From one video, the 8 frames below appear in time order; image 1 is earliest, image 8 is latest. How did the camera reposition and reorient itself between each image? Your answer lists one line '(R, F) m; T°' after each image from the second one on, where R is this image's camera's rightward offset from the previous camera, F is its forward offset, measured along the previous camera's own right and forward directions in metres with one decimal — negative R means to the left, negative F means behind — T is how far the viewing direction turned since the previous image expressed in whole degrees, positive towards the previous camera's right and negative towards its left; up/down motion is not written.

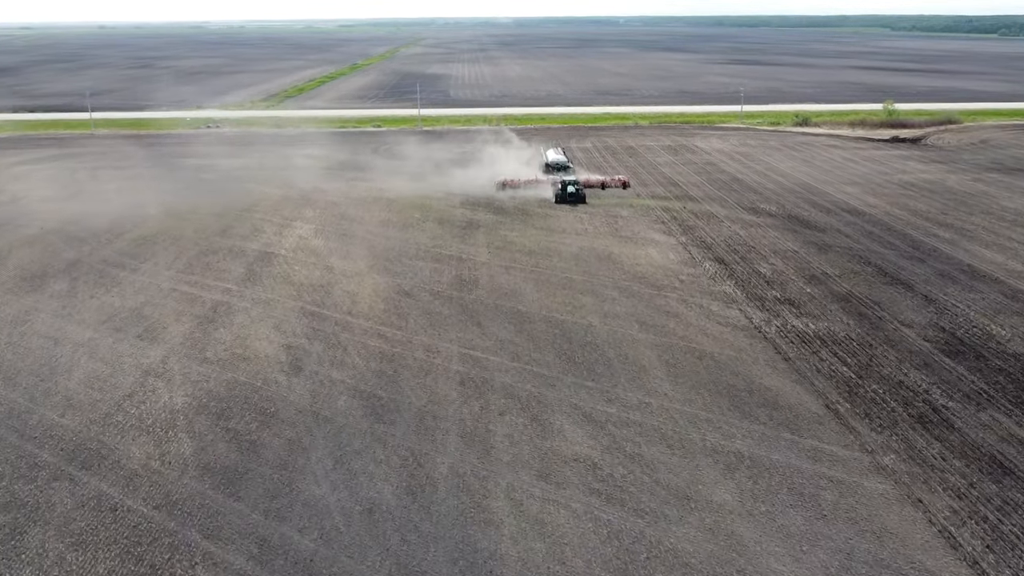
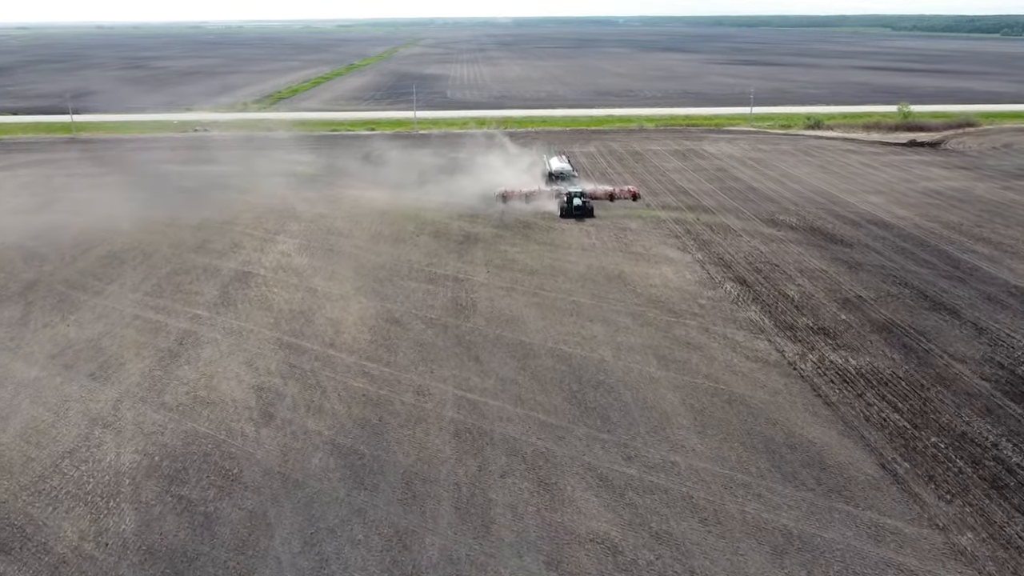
(-0.1, +2.6) m; 0°
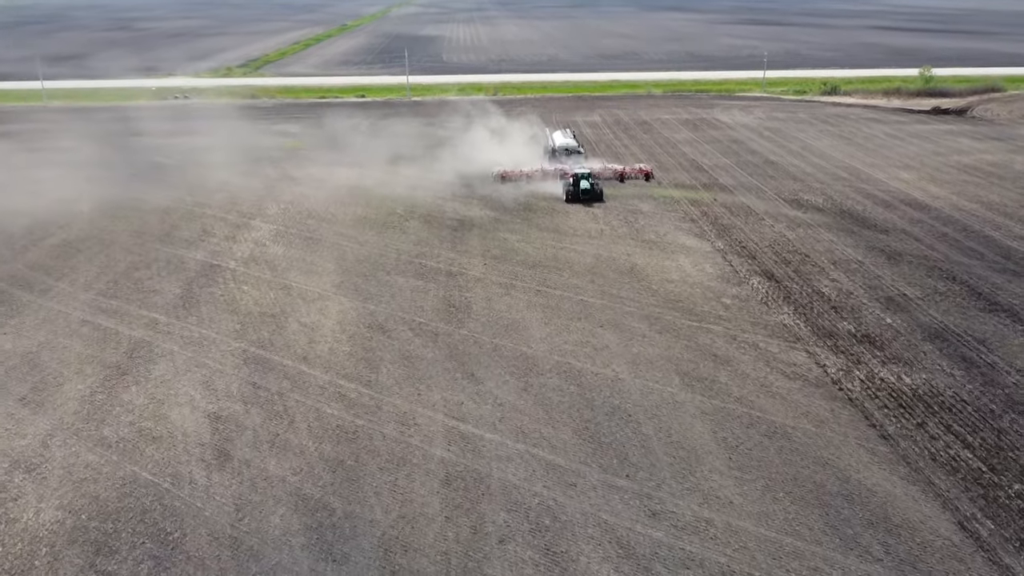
(0.0, +2.8) m; 0°
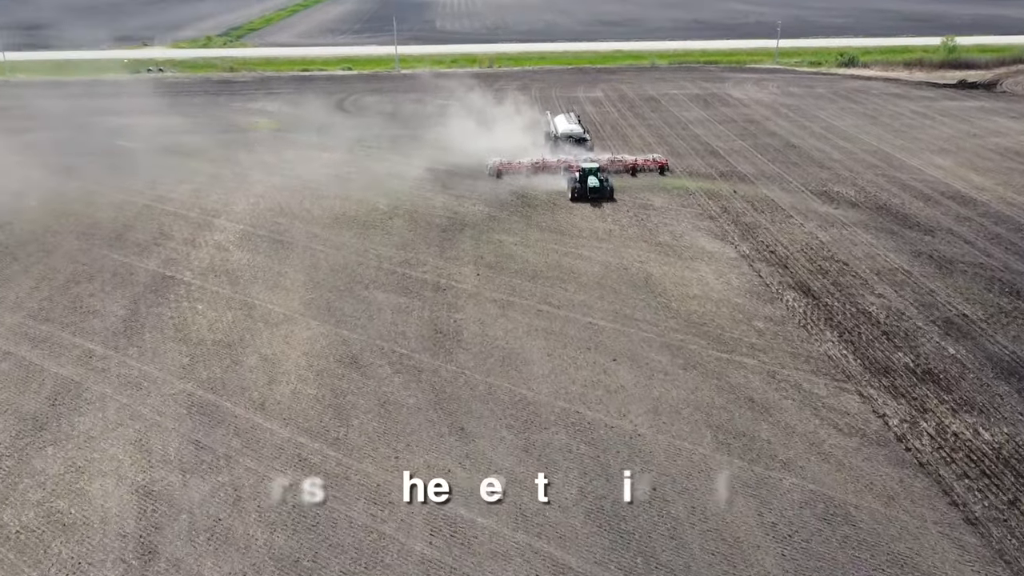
(0.0, +3.1) m; 0°
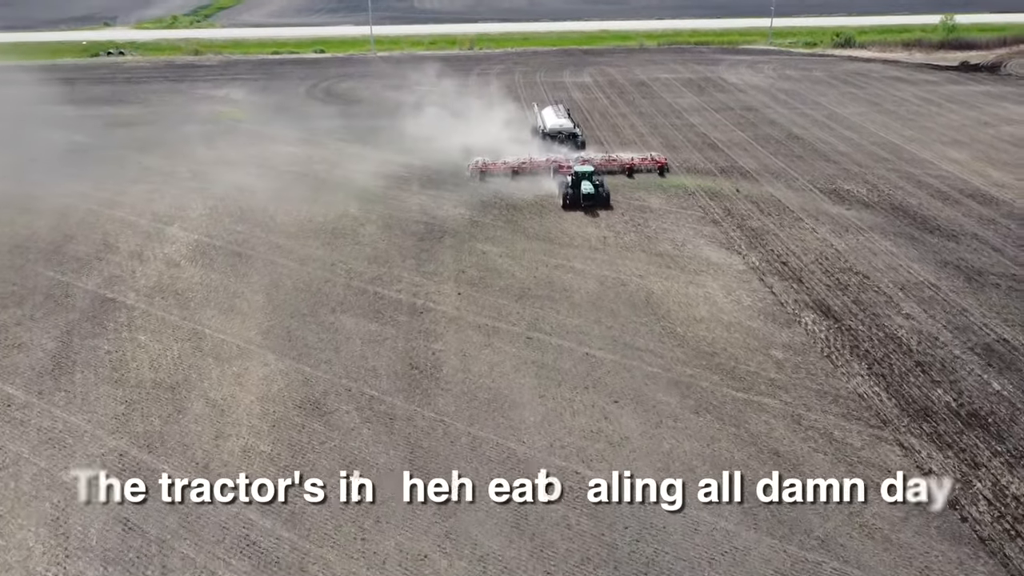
(0.0, +2.3) m; +1°
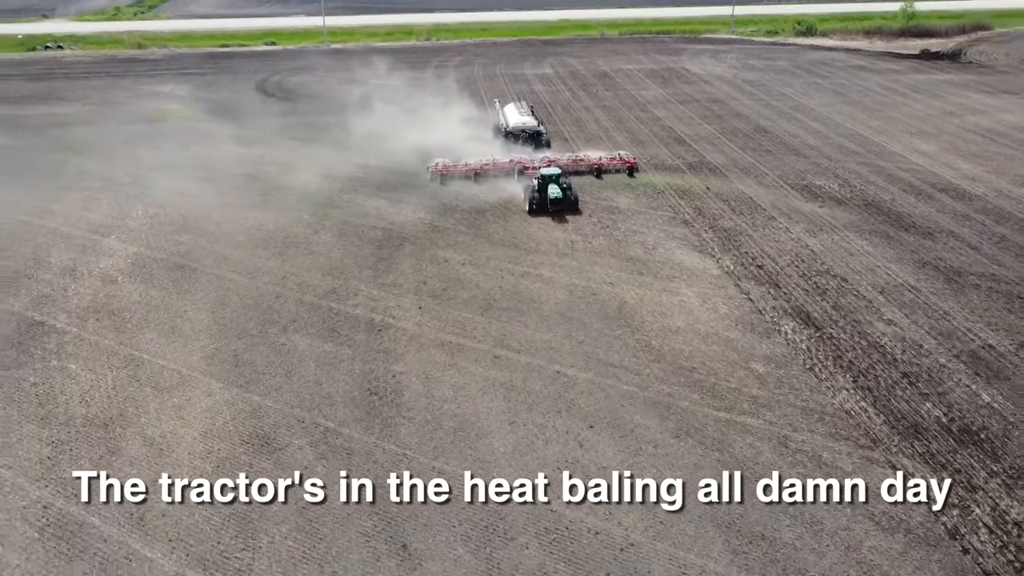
(0.0, +1.1) m; +3°
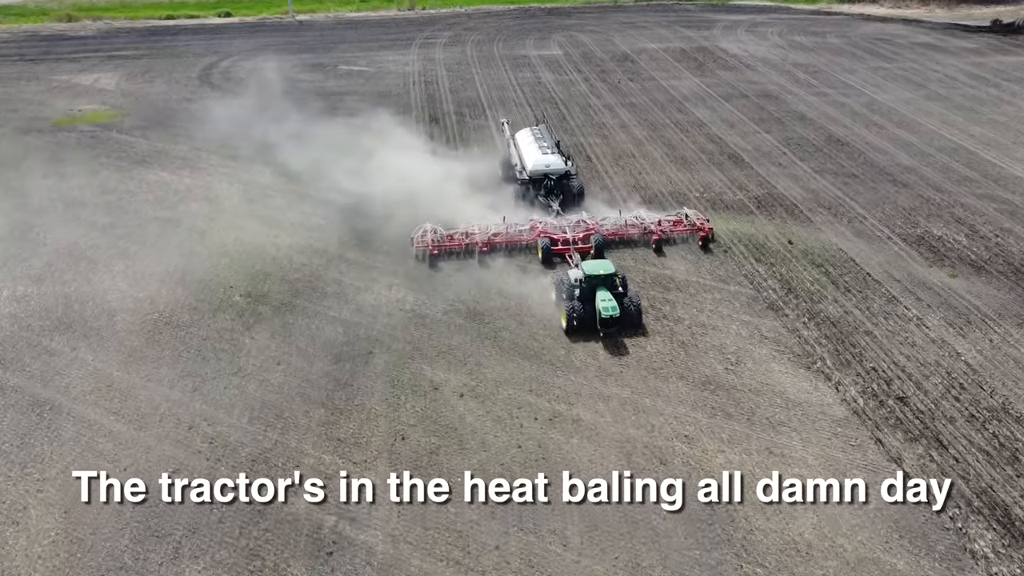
(-0.5, +6.6) m; +1°
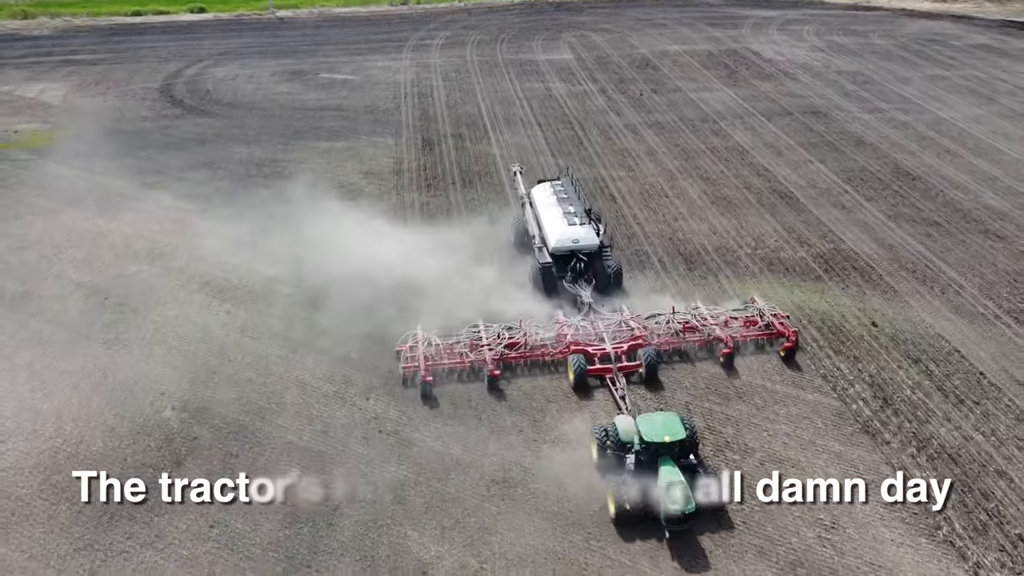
(-0.2, +3.8) m; 0°
